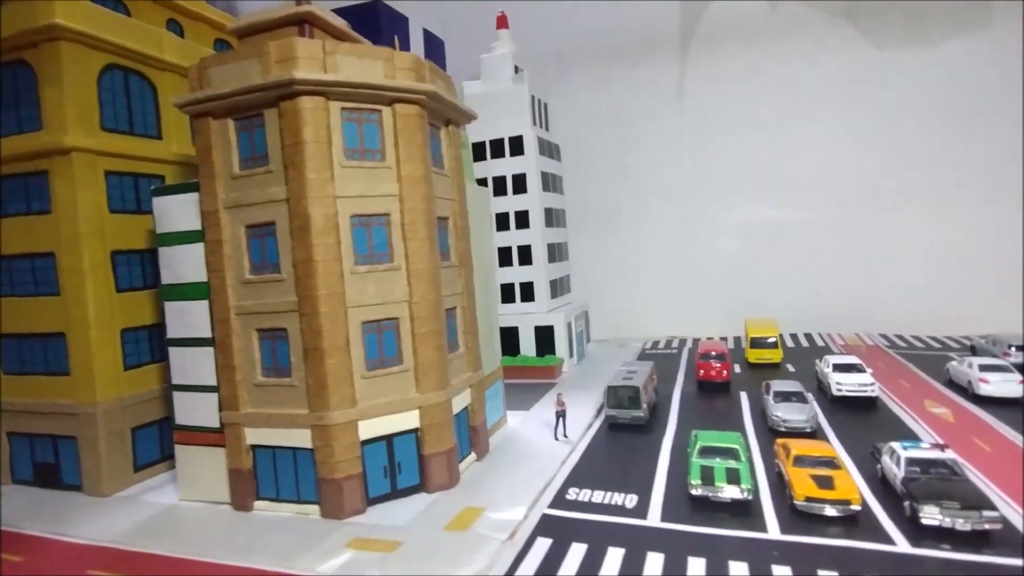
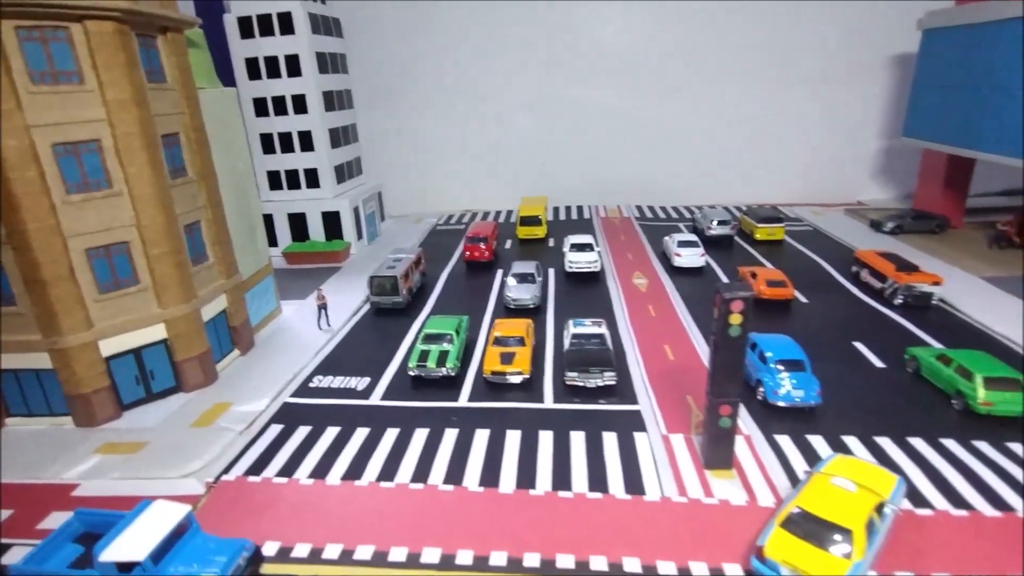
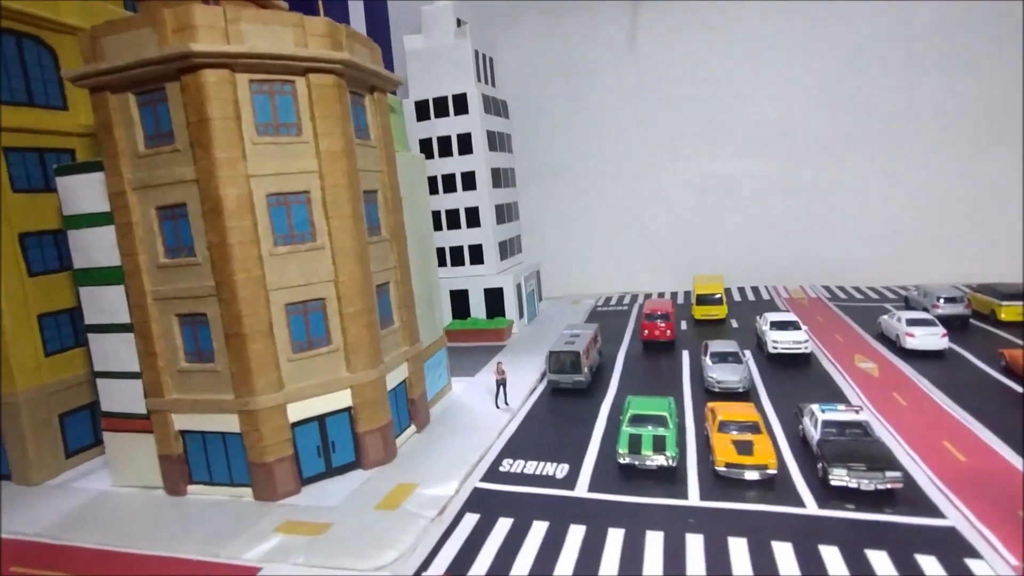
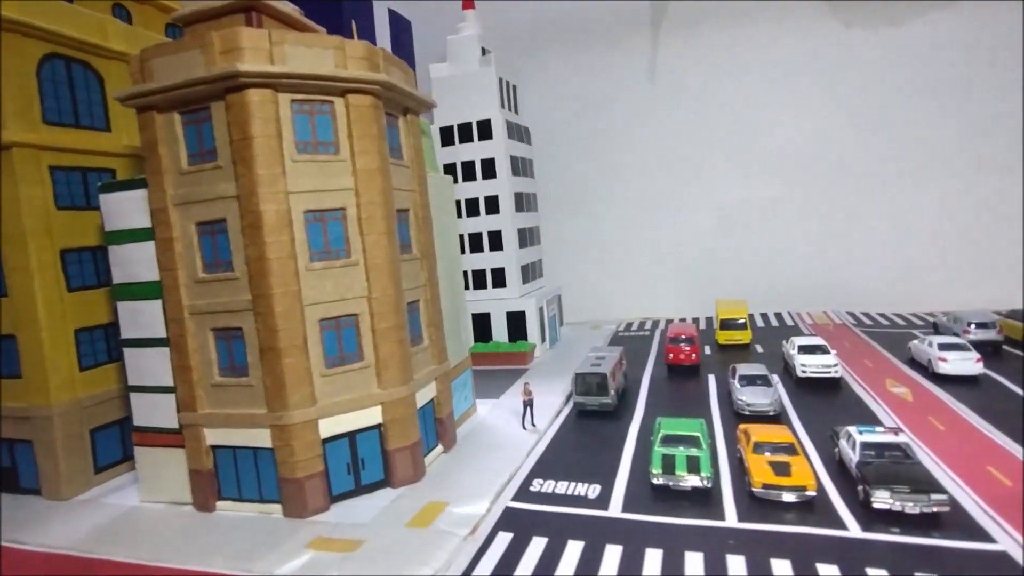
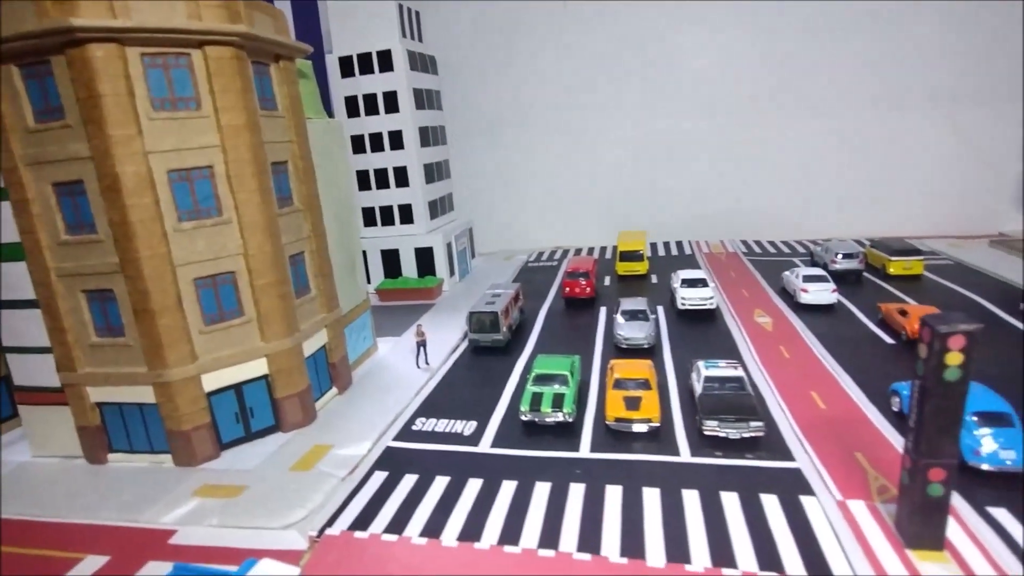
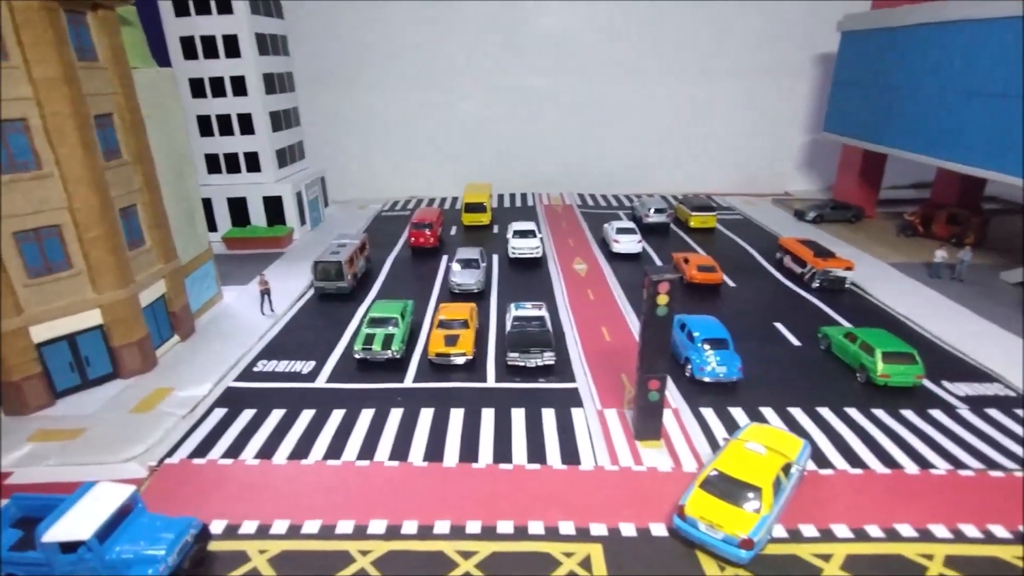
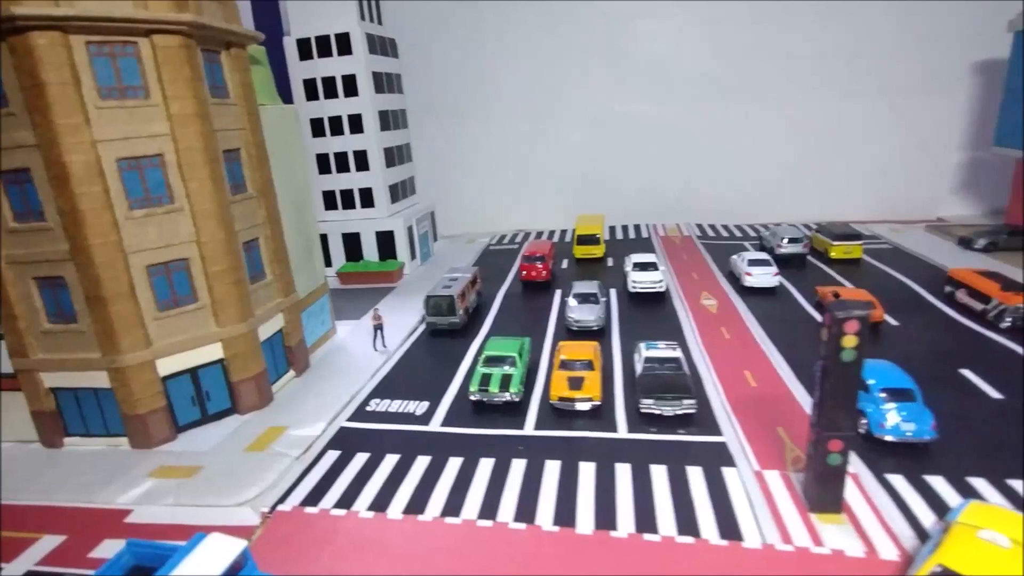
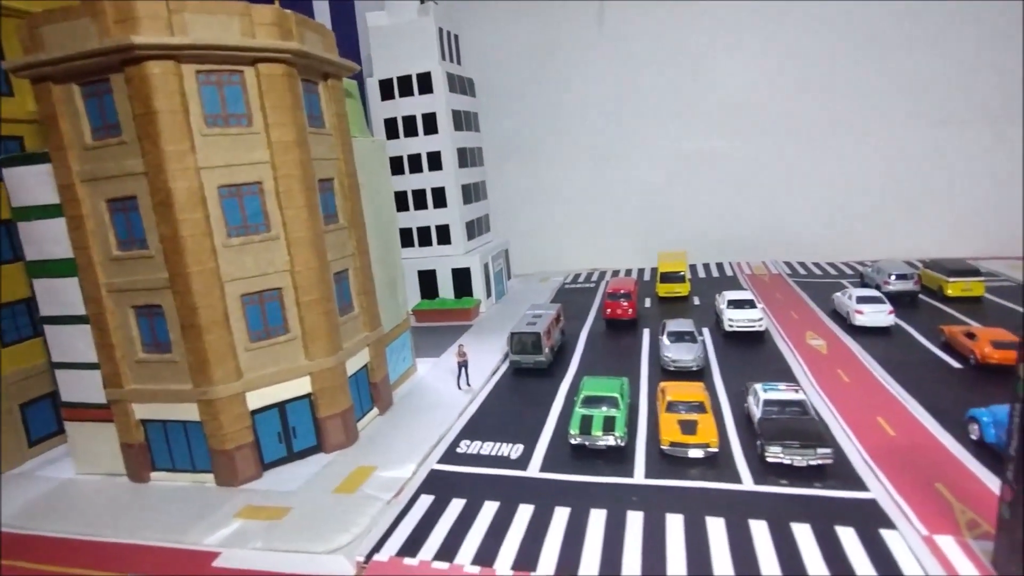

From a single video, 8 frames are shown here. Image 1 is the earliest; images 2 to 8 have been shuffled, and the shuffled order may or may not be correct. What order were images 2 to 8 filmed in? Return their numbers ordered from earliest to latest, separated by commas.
4, 3, 8, 5, 7, 2, 6
